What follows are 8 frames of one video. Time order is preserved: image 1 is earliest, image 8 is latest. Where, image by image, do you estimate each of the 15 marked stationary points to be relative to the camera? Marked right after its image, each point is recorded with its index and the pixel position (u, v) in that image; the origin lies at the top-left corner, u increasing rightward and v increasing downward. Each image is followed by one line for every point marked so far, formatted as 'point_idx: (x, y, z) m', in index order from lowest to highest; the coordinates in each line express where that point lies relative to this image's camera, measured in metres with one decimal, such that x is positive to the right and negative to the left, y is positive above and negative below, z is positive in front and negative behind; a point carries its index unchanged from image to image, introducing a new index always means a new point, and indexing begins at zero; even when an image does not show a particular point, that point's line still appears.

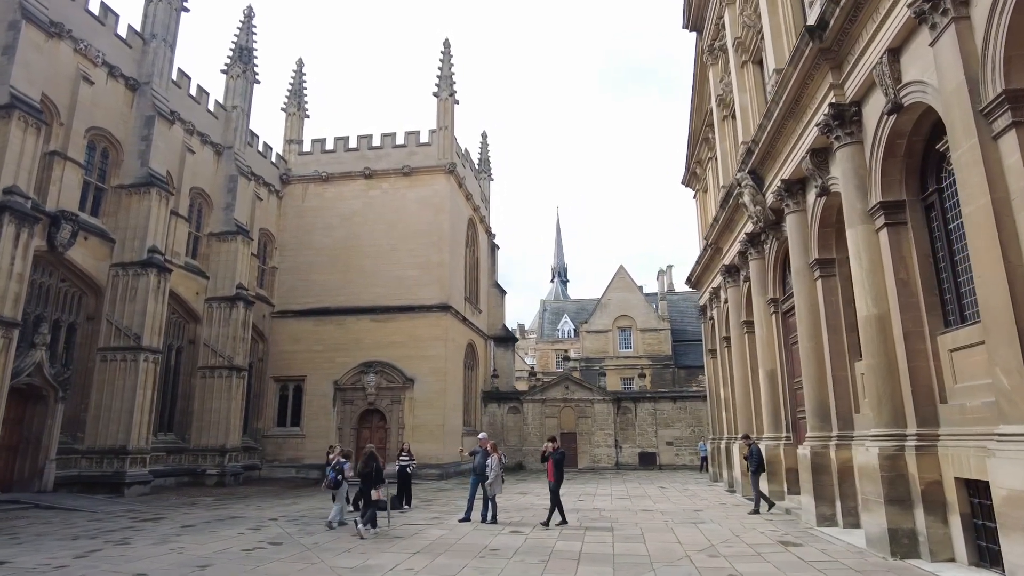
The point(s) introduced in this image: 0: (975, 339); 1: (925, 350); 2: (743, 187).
0: (+5.8, -0.6, +8.1) m
1: (+5.8, -0.9, +9.1) m
2: (+5.5, +2.4, +15.4) m
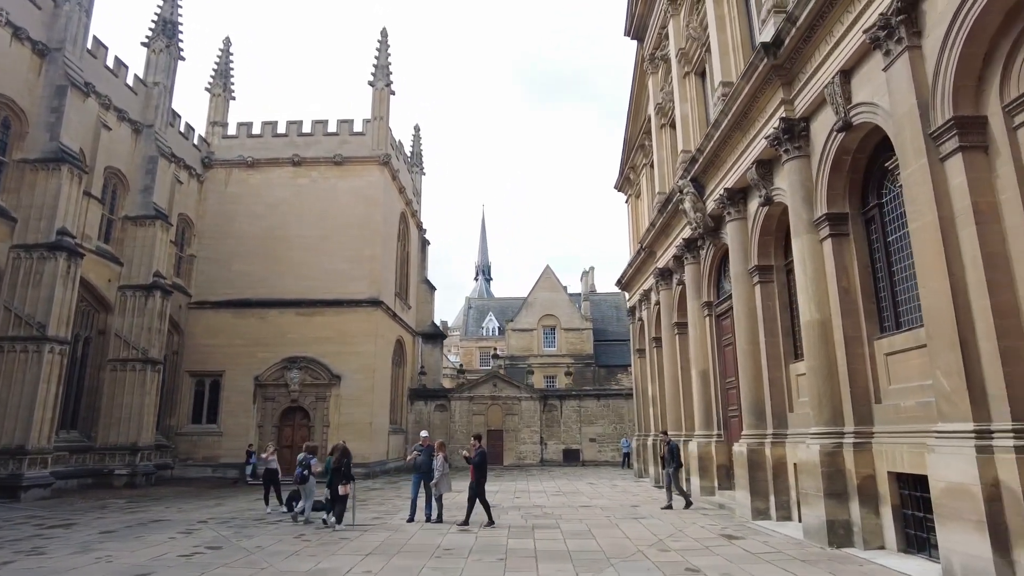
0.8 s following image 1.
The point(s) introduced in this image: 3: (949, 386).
0: (+5.4, -0.7, +8.8) m
1: (+5.3, -1.0, +9.7) m
2: (+4.3, +2.3, +16.0) m
3: (+4.9, -1.1, +7.2) m
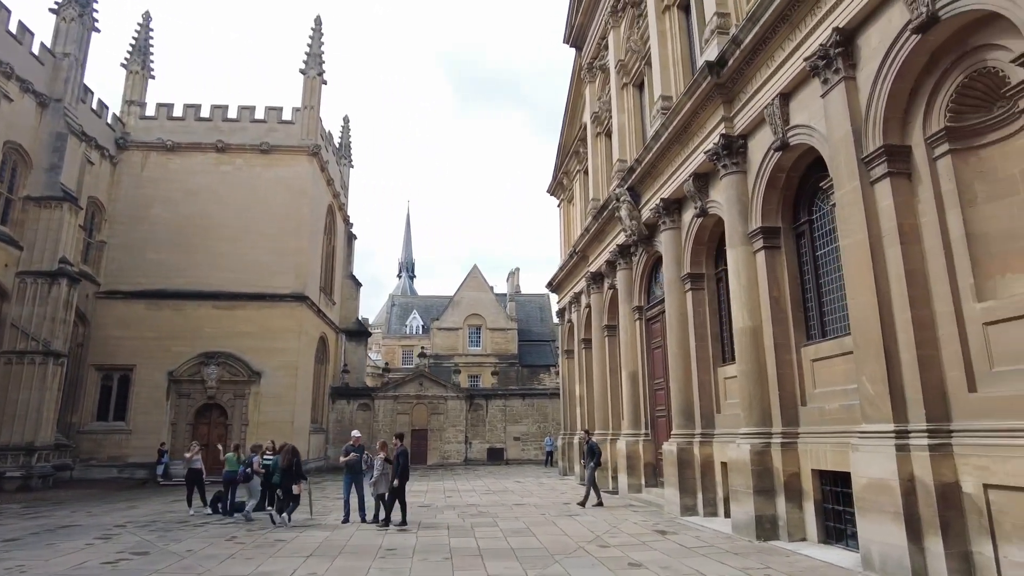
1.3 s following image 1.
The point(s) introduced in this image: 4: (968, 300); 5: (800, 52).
0: (+4.7, -0.9, +9.5) m
1: (+4.5, -1.1, +10.4) m
2: (+2.8, +2.2, +16.5) m
3: (+4.4, -1.3, +7.9) m
4: (+5.1, -0.1, +7.2) m
5: (+4.3, +3.5, +9.5) m
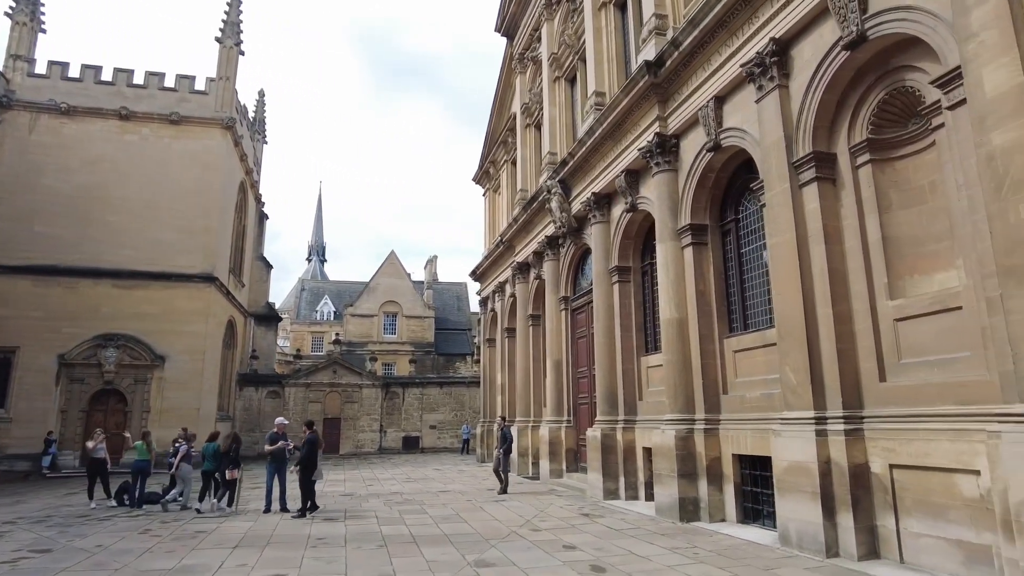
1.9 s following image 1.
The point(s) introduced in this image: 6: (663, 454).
0: (+3.8, -0.8, +10.1) m
1: (+3.5, -1.1, +11.0) m
2: (+1.0, +2.5, +16.8) m
3: (+3.7, -1.2, +8.5) m
4: (+4.5, -0.1, +7.9) m
5: (+3.5, +3.6, +10.0) m
6: (+2.6, -2.8, +11.1) m
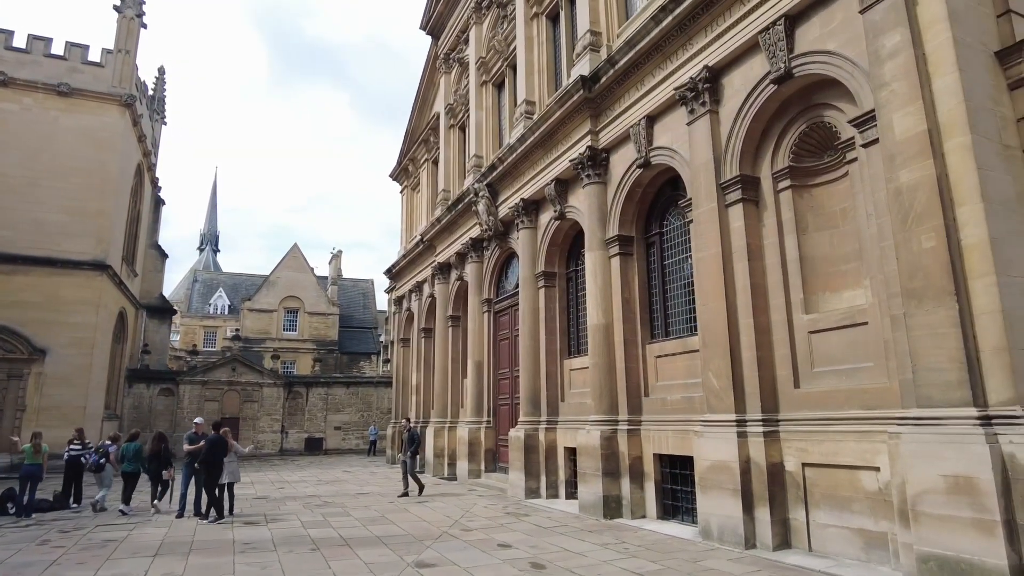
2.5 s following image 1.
0: (+2.8, -1.0, +10.8) m
1: (+2.3, -1.2, +11.6) m
2: (-0.9, +2.4, +17.0) m
3: (+2.9, -1.4, +9.2) m
4: (+3.8, -0.3, +8.7) m
5: (+2.6, +3.4, +10.7) m
6: (+1.4, -3.0, +11.6) m
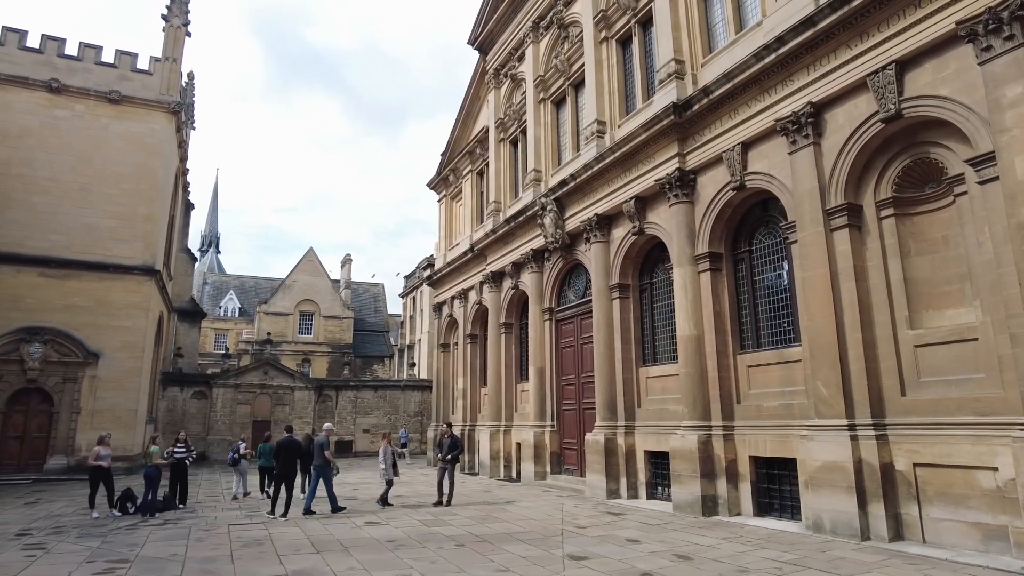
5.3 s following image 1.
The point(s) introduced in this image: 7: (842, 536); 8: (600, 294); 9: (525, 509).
0: (+4.7, -1.3, +11.7) m
1: (+4.2, -1.5, +12.5) m
2: (+0.9, +2.1, +17.8) m
3: (+4.9, -1.6, +10.1) m
4: (+5.8, -0.6, +9.7) m
5: (+4.6, +3.2, +11.6) m
6: (+3.3, -3.2, +12.5) m
7: (+4.9, -3.7, +9.5) m
8: (+2.1, -0.1, +15.7) m
9: (+0.3, -4.6, +13.4) m
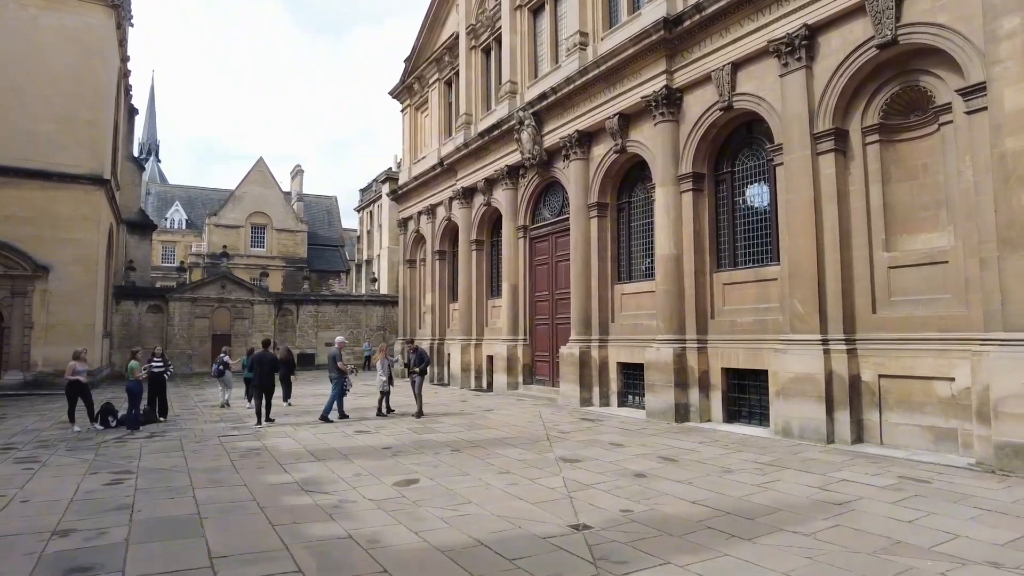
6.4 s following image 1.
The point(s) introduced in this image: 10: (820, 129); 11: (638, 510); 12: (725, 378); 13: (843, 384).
0: (+4.5, +0.2, +12.3) m
1: (+3.9, +0.1, +13.1) m
2: (+0.2, +4.4, +17.5) m
3: (+4.8, -0.4, +10.7) m
4: (+5.8, +0.6, +10.2) m
5: (+4.5, +4.6, +11.6) m
6: (+2.9, -1.6, +13.1) m
7: (+4.8, -2.5, +10.4) m
8: (+1.6, +1.9, +15.8) m
9: (-0.1, -2.8, +14.0) m
10: (+5.1, +2.6, +10.6) m
11: (+1.4, -2.5, +7.1) m
12: (+4.1, -1.7, +12.5) m
13: (+5.2, -1.5, +10.1) m
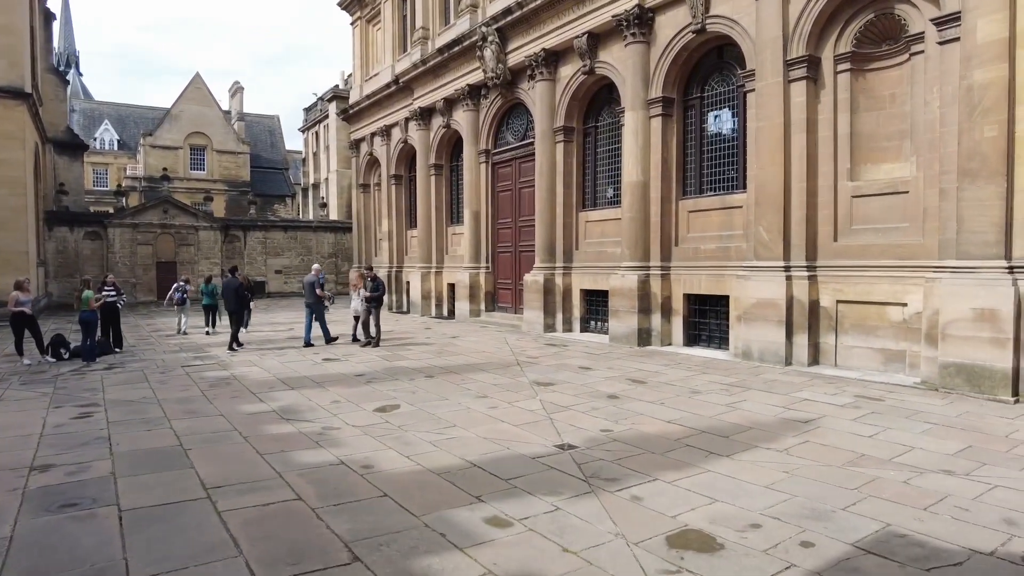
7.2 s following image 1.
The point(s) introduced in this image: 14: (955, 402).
0: (+3.9, +1.6, +12.4) m
1: (+3.3, +1.6, +13.2) m
2: (-0.7, +6.3, +16.8) m
3: (+4.3, +0.8, +11.0) m
4: (+5.4, +1.8, +10.5) m
5: (+3.9, +5.9, +11.3) m
6: (+2.3, -0.1, +13.4) m
7: (+4.3, -1.3, +10.9) m
8: (+0.7, +3.6, +15.6) m
9: (-0.9, -1.2, +14.1) m
10: (+4.6, +3.8, +10.6) m
11: (+1.2, -1.6, +7.4) m
12: (+3.5, -0.3, +12.8) m
13: (+4.8, -0.4, +10.6) m
14: (+5.6, -1.4, +8.2) m
